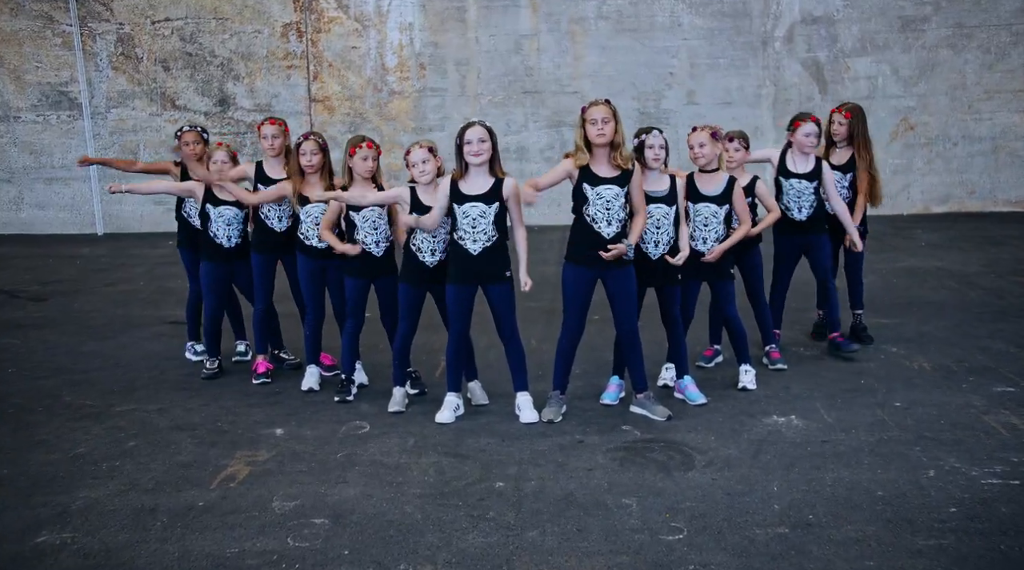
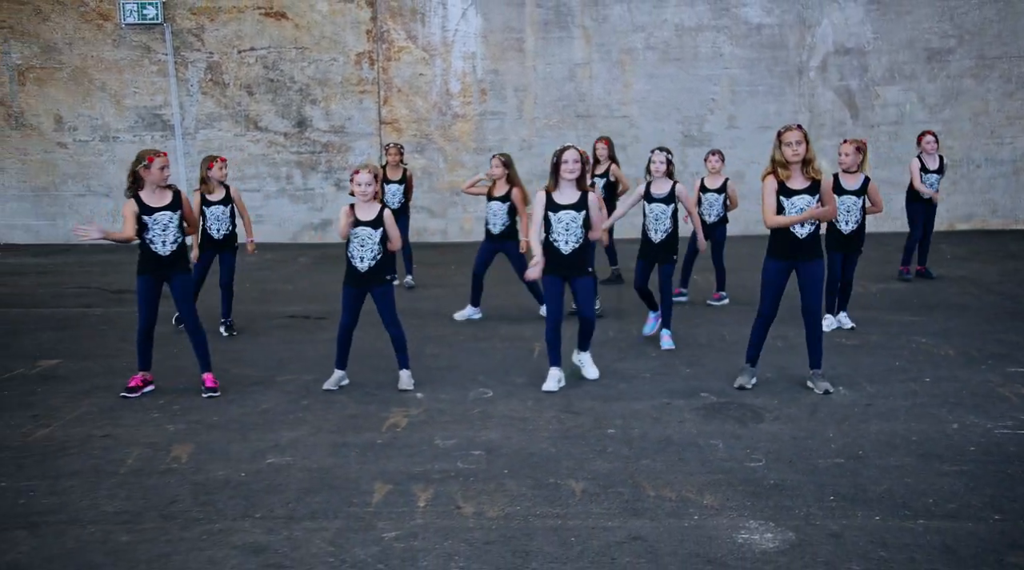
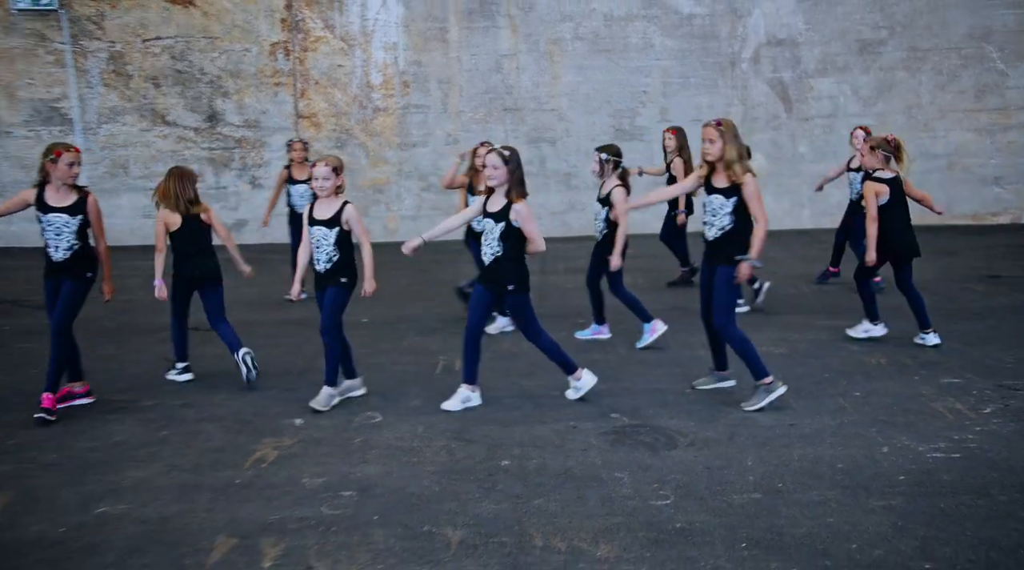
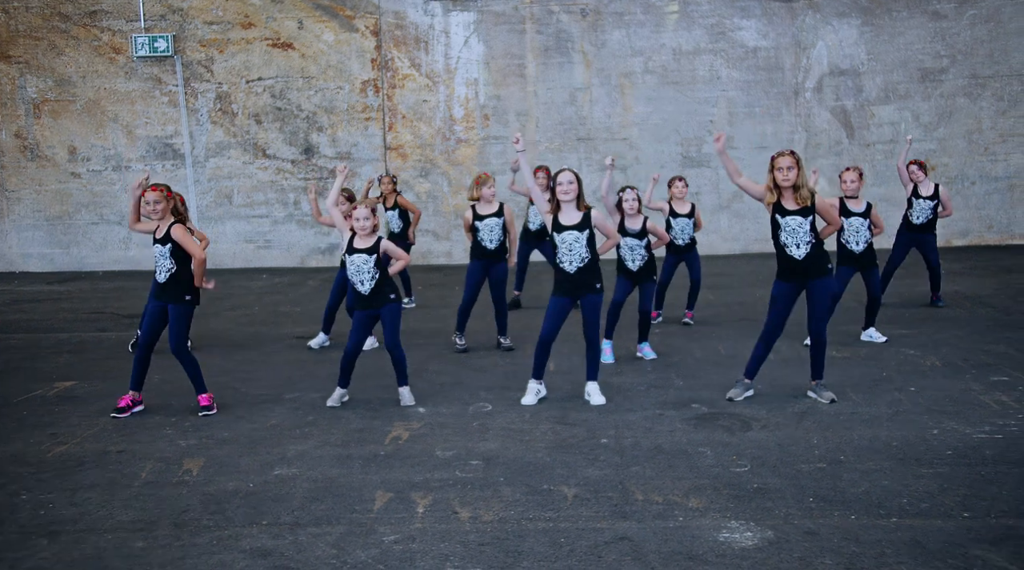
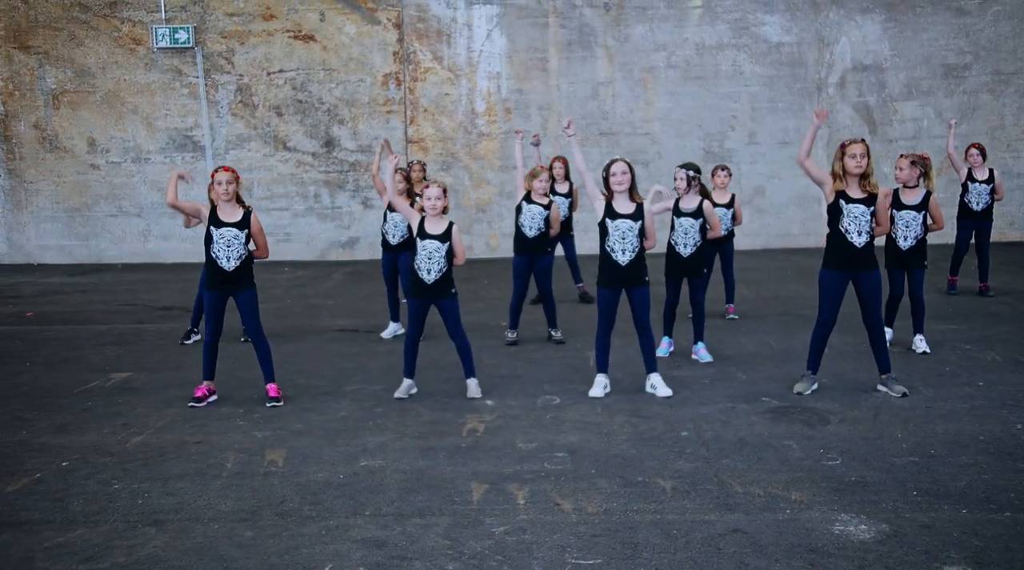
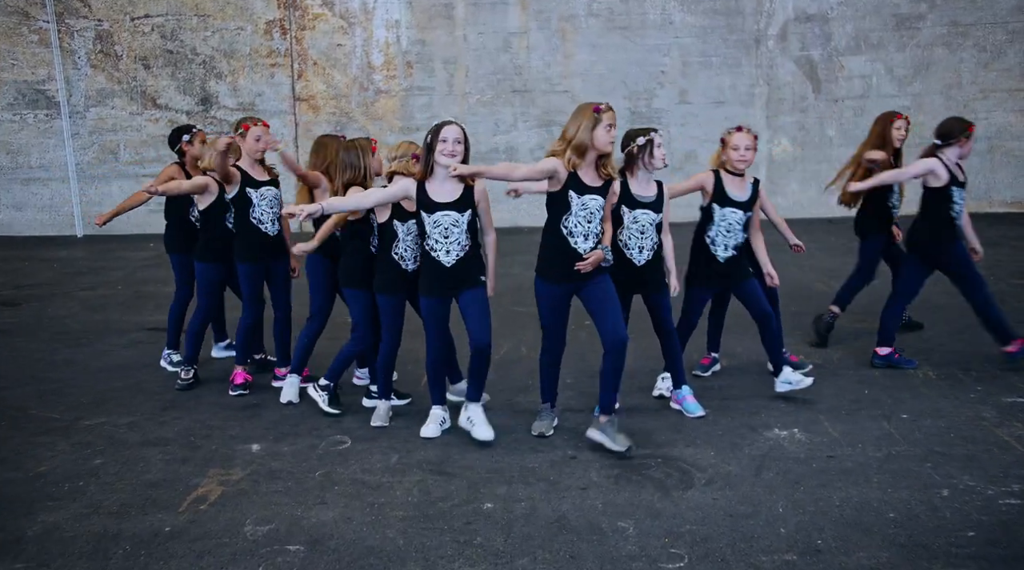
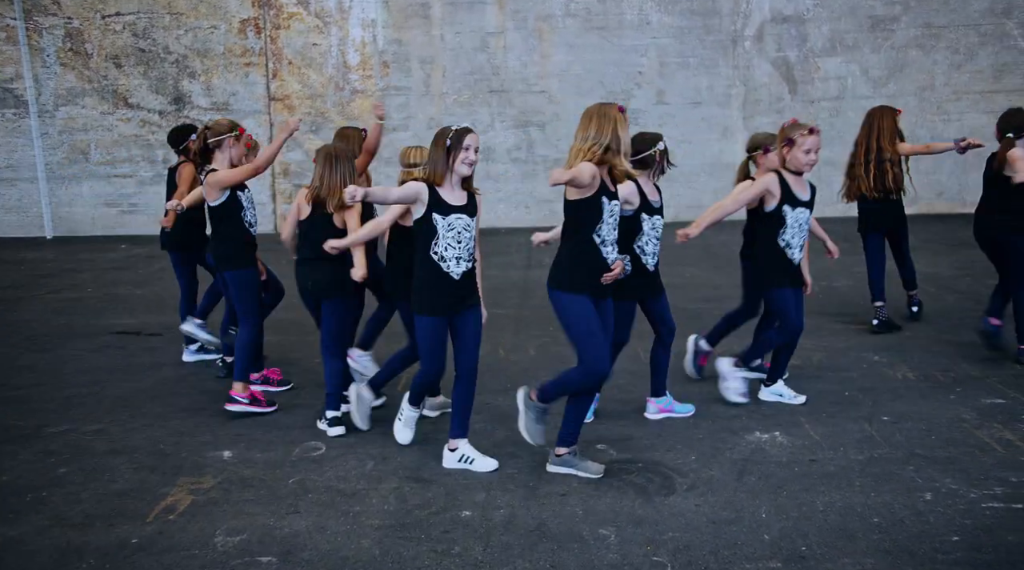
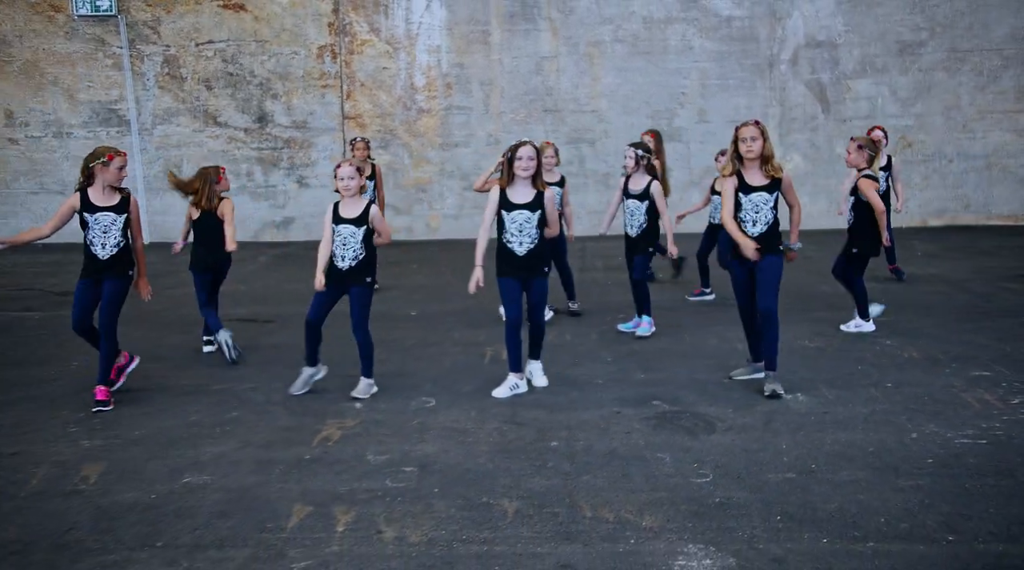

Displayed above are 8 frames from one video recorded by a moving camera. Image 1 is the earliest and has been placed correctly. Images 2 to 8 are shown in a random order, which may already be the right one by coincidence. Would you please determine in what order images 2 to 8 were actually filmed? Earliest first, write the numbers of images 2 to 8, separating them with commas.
6, 7, 3, 8, 2, 5, 4
